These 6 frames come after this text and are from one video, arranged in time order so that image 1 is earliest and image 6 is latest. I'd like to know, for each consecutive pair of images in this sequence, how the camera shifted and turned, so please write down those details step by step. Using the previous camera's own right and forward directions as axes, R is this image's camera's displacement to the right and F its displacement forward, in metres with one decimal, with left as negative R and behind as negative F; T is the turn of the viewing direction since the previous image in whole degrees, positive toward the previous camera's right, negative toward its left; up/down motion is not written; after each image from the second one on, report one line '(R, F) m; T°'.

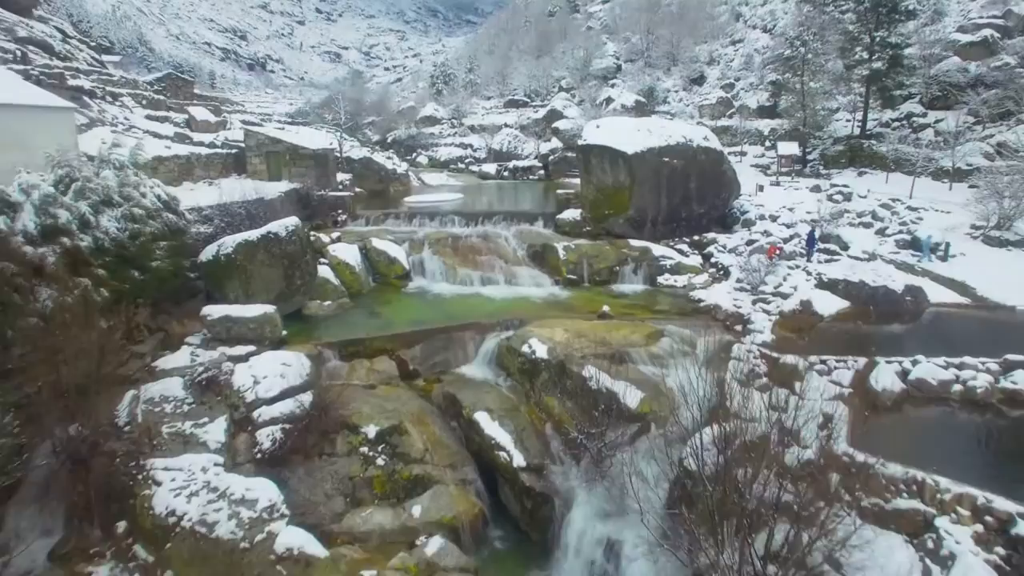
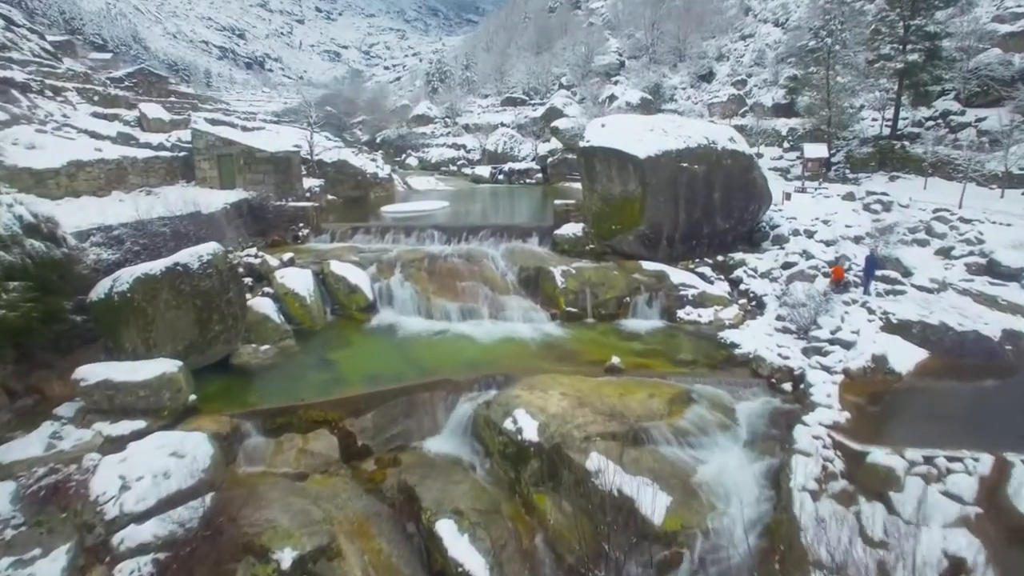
(+0.3, +2.4) m; 0°
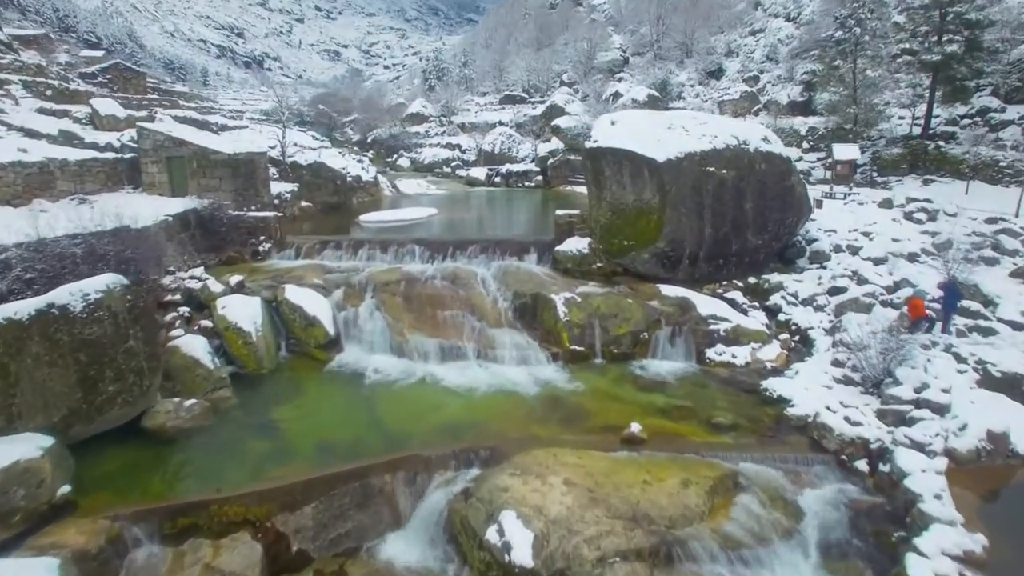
(+0.2, +2.0) m; 0°
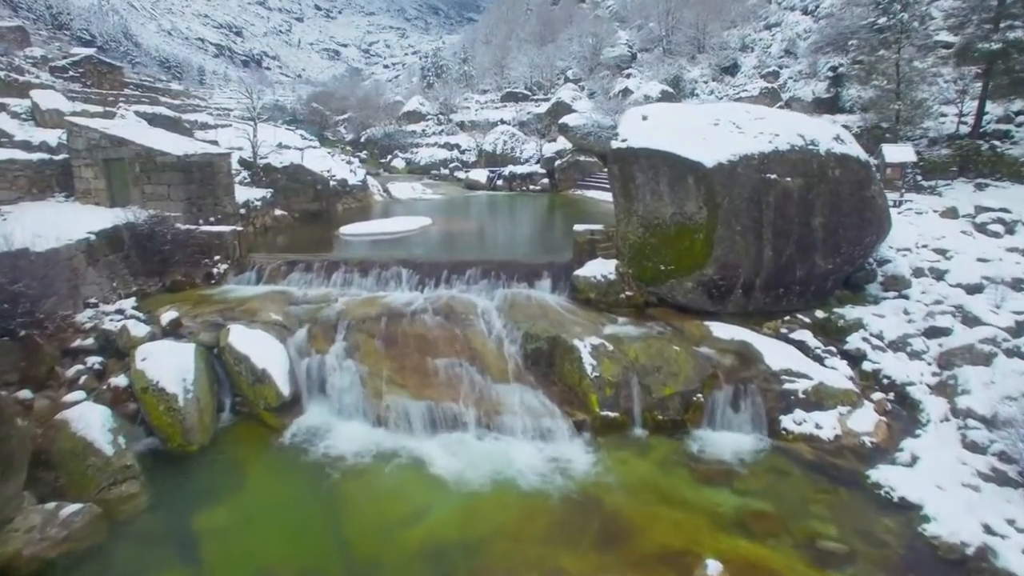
(-0.2, +2.2) m; 0°
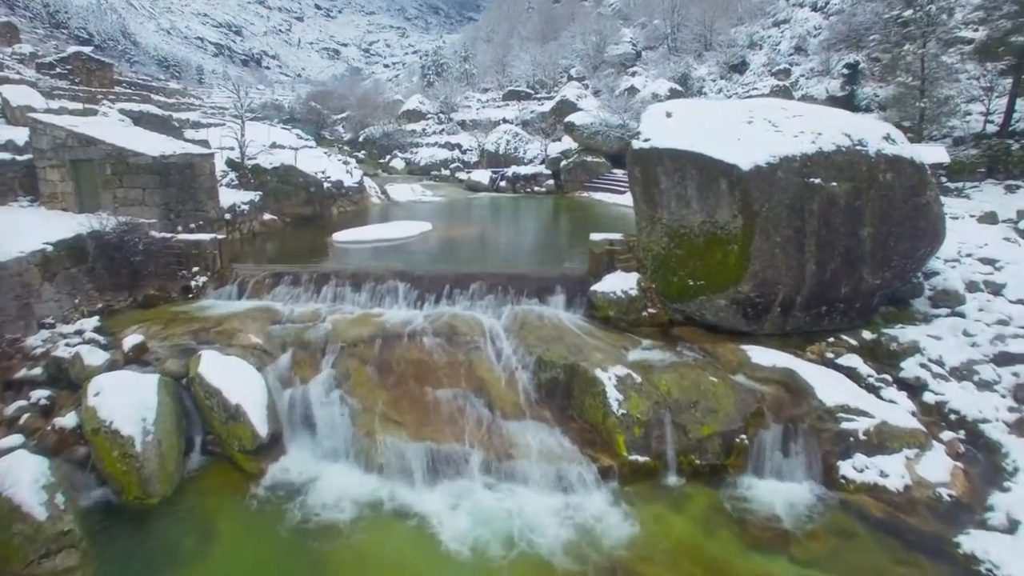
(-0.2, +1.0) m; 0°
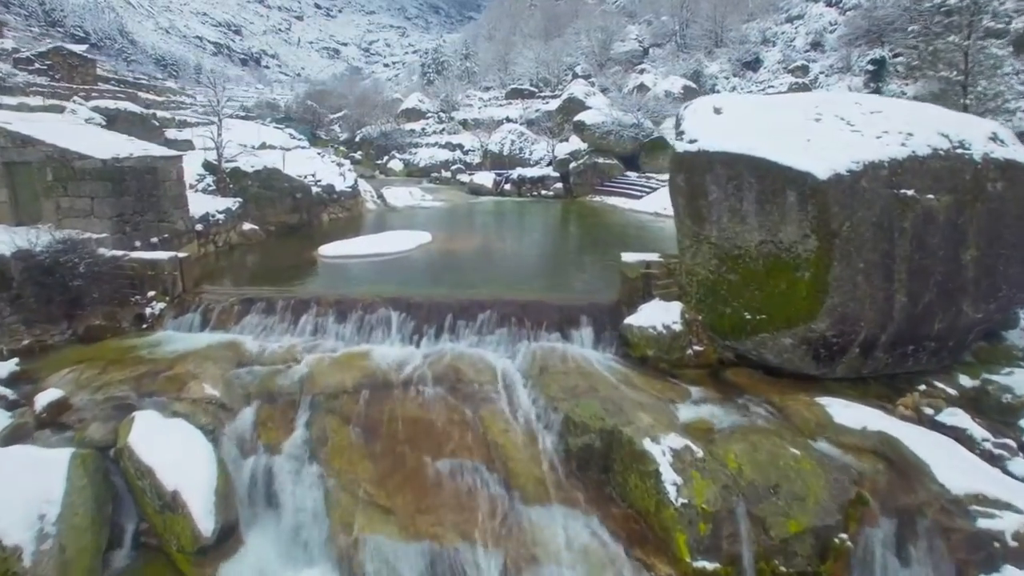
(-0.2, +1.5) m; 0°
